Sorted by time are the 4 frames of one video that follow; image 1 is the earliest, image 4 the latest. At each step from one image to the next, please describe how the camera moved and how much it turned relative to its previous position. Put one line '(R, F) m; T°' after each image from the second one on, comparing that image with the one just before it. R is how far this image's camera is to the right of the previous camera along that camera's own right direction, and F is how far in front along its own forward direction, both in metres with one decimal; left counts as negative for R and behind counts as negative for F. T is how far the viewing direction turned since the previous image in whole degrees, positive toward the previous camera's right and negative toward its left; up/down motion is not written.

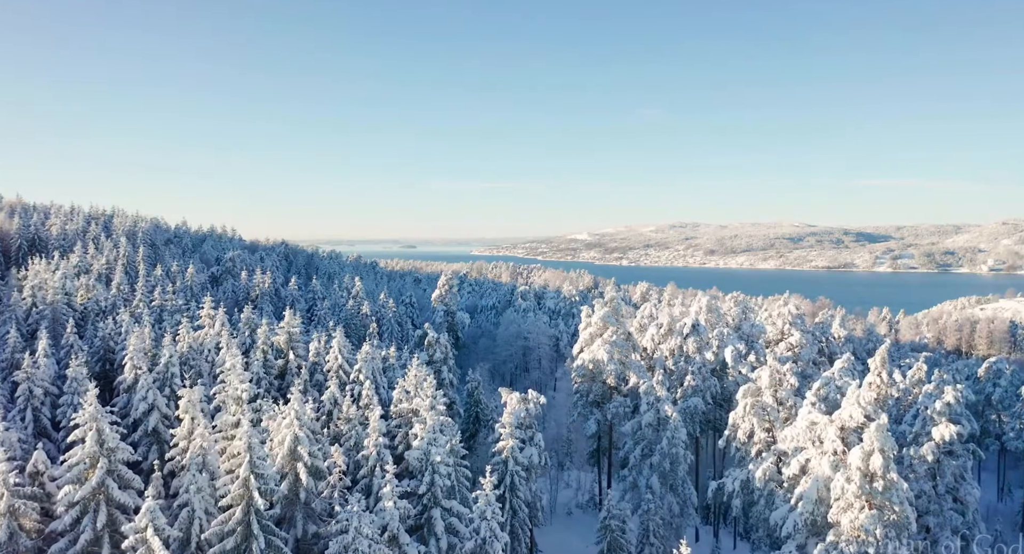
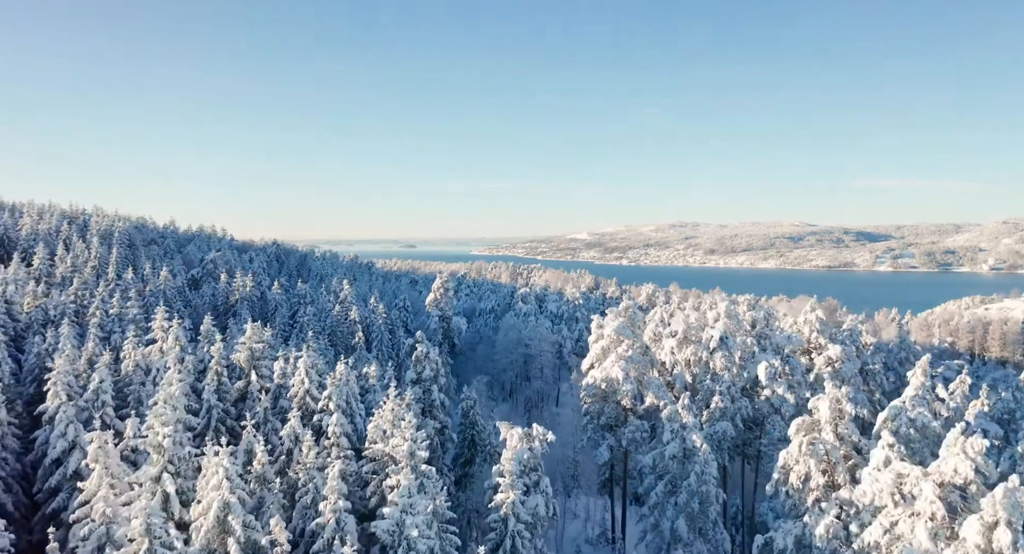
(0.0, +6.4) m; 0°
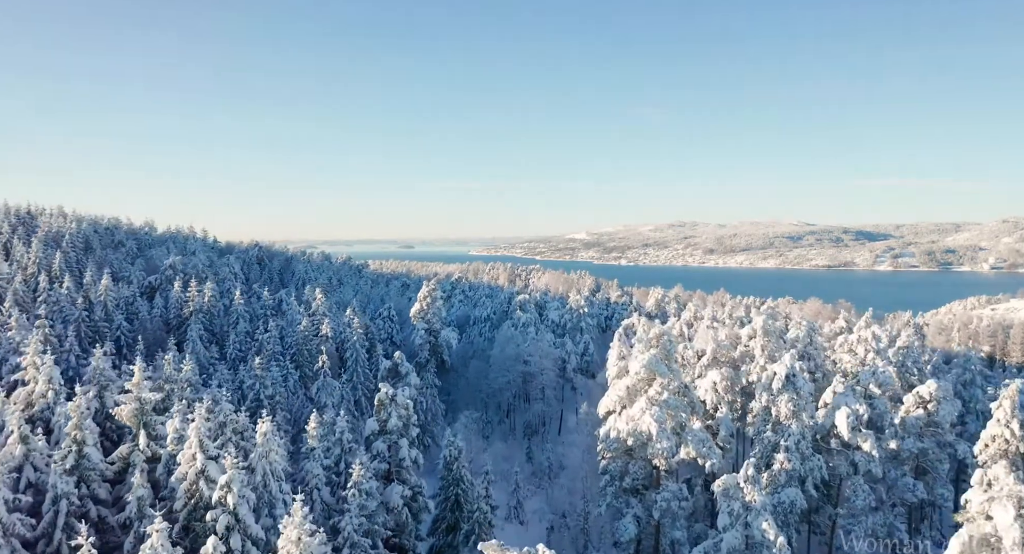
(+0.2, +10.7) m; 0°
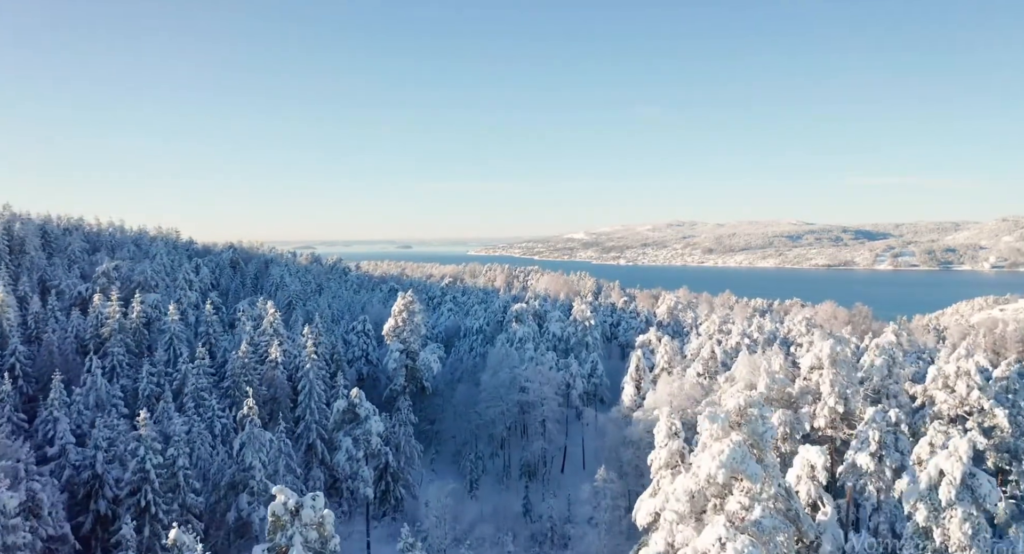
(+0.4, +13.0) m; 0°
